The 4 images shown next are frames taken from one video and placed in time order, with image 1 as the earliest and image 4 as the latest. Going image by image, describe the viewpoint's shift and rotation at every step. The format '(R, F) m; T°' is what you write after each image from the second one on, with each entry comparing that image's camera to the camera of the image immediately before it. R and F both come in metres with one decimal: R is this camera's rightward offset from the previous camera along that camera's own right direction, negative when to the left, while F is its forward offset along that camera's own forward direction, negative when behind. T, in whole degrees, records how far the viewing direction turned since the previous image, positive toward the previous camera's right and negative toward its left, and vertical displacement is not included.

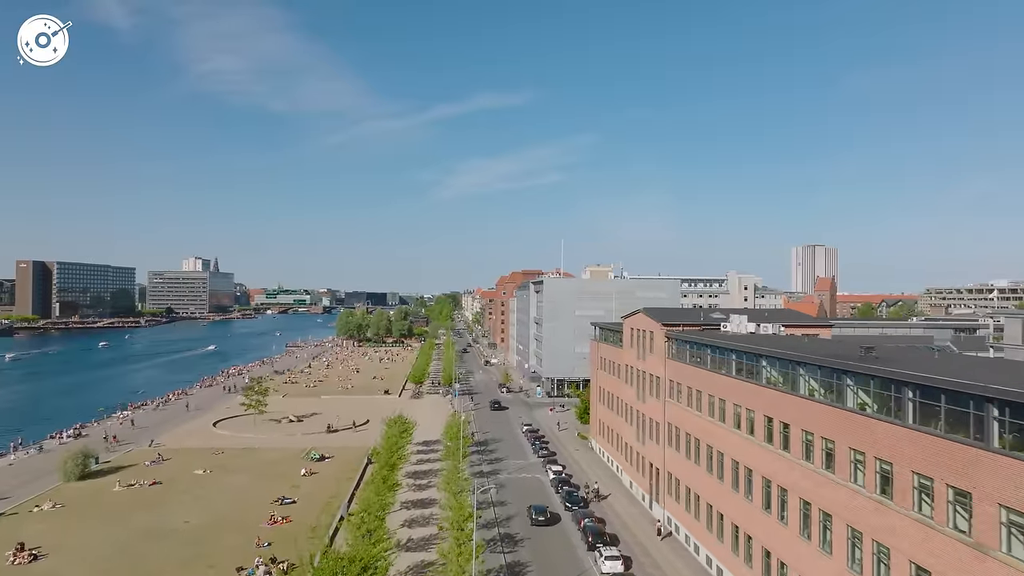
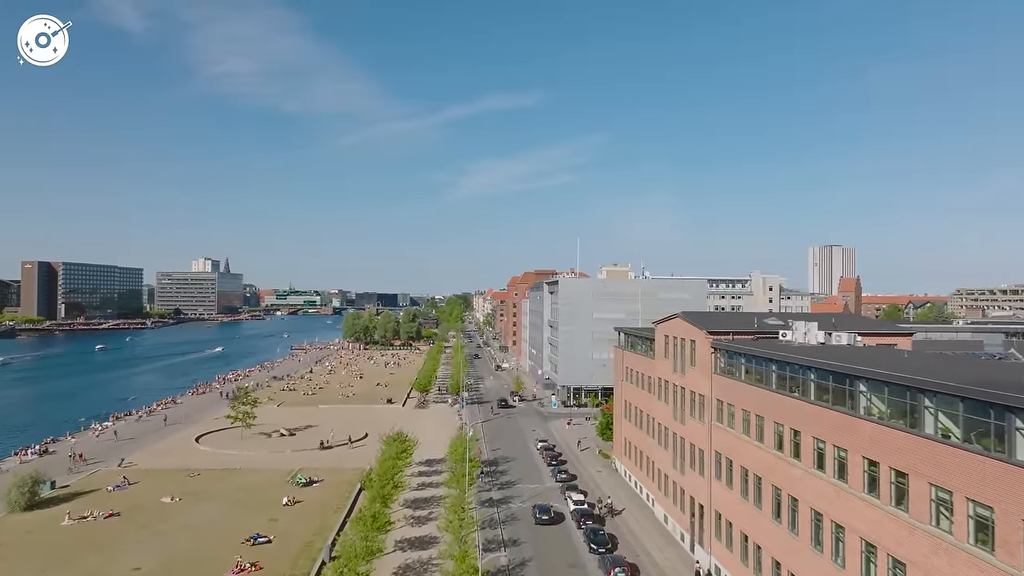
(-0.2, +8.2) m; -1°
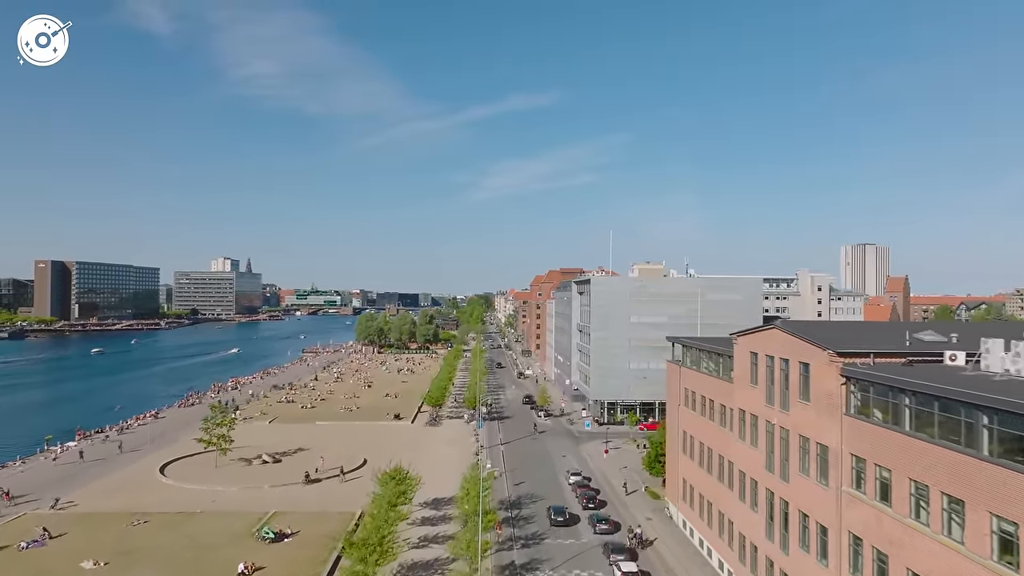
(-0.4, +13.1) m; -2°
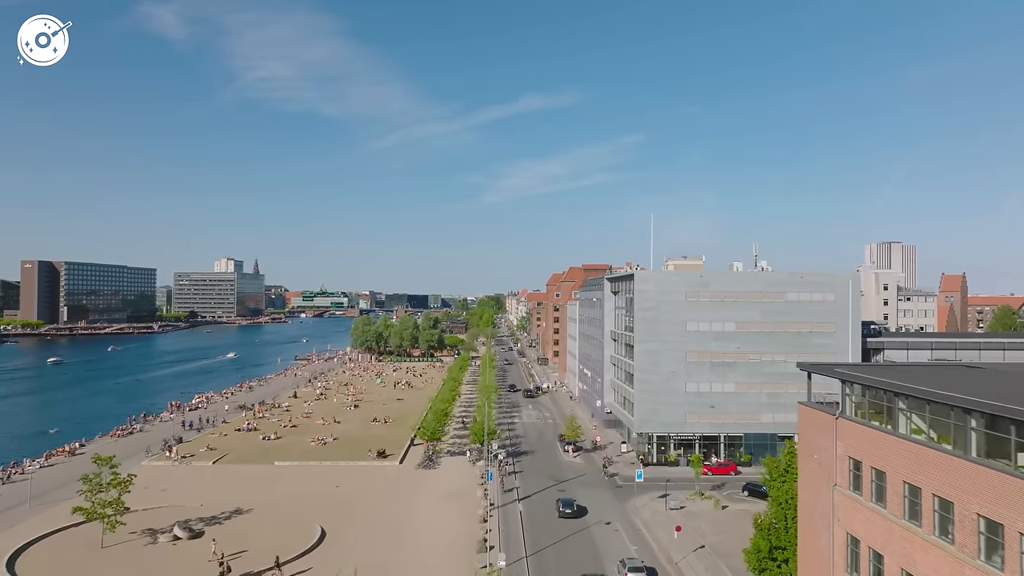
(-0.8, +20.9) m; -1°
